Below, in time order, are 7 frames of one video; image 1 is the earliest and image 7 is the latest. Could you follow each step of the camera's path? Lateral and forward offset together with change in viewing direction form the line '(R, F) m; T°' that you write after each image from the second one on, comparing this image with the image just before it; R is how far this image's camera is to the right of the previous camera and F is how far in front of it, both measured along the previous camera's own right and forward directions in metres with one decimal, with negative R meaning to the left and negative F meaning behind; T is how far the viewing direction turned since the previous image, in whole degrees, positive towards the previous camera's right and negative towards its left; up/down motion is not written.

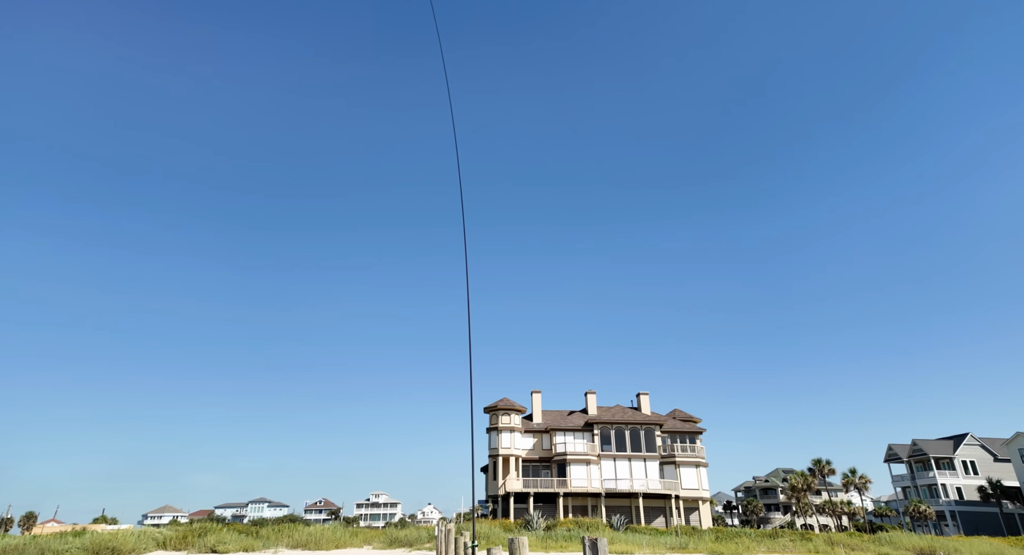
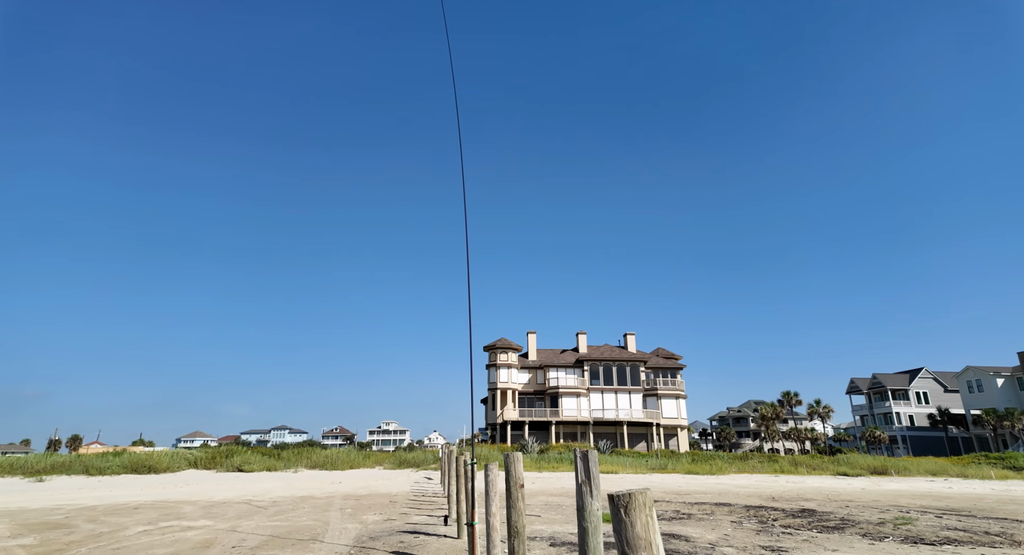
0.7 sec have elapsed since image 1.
(-1.9, -8.8) m; +1°
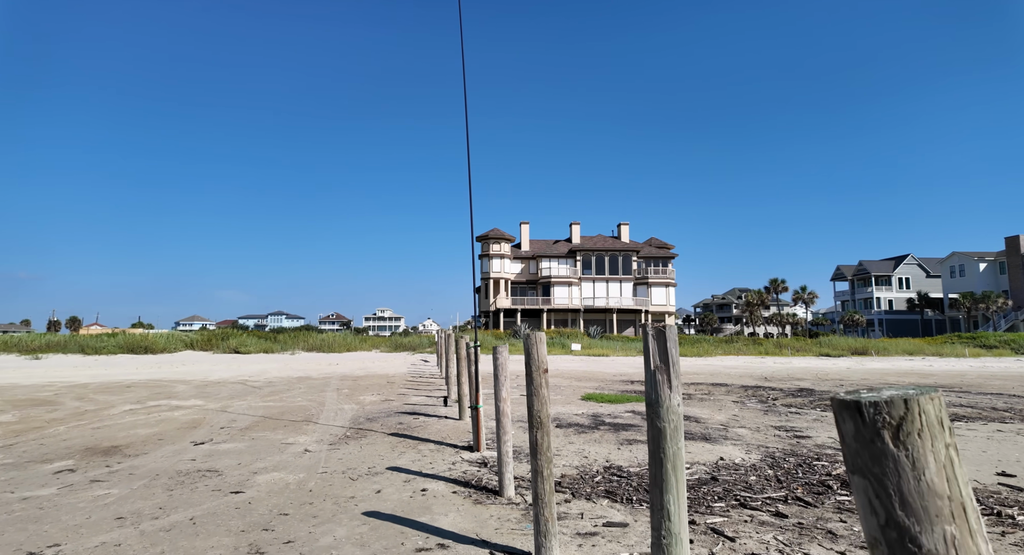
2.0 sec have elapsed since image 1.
(-0.2, +1.0) m; +1°
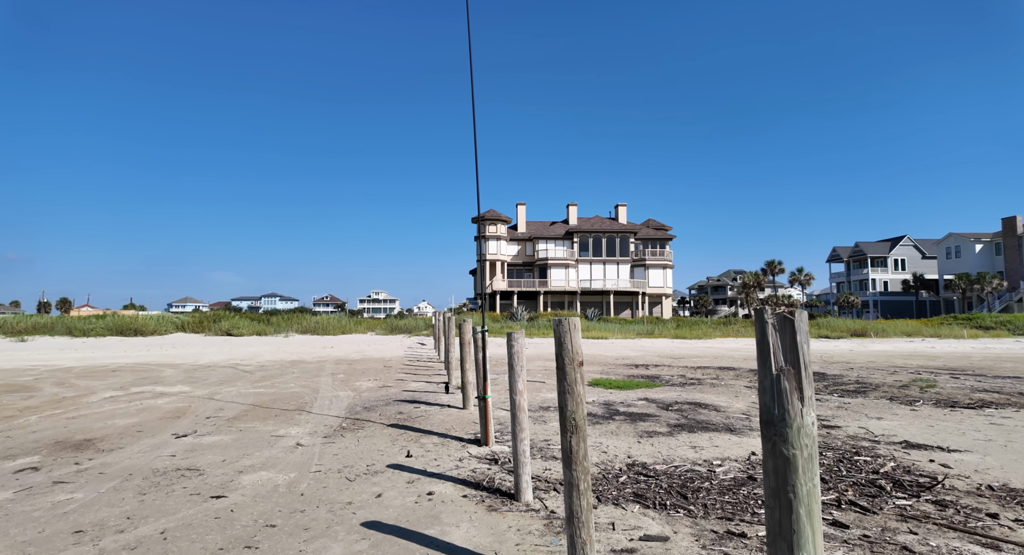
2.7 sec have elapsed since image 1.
(-0.2, +0.7) m; +1°
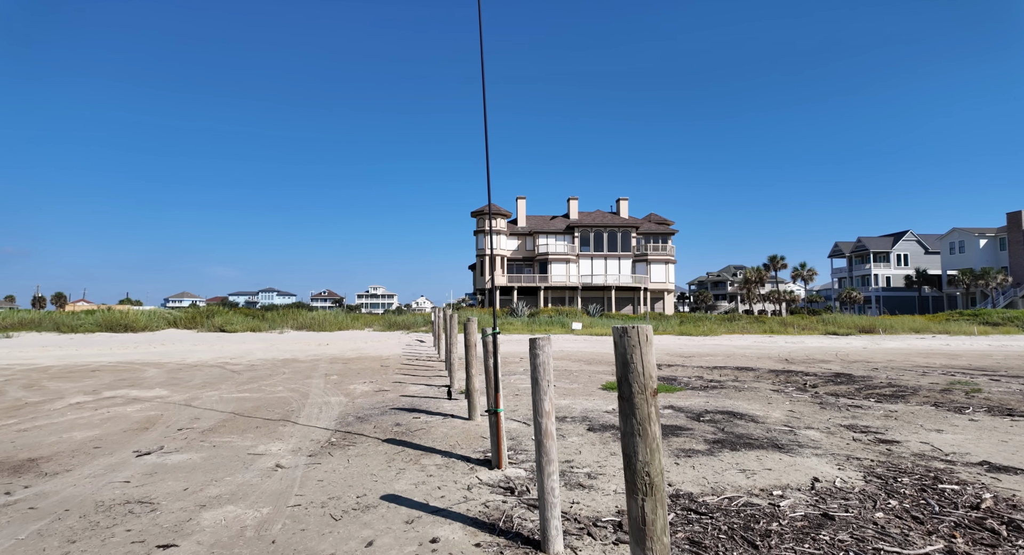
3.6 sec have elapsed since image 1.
(-0.2, +1.0) m; 0°
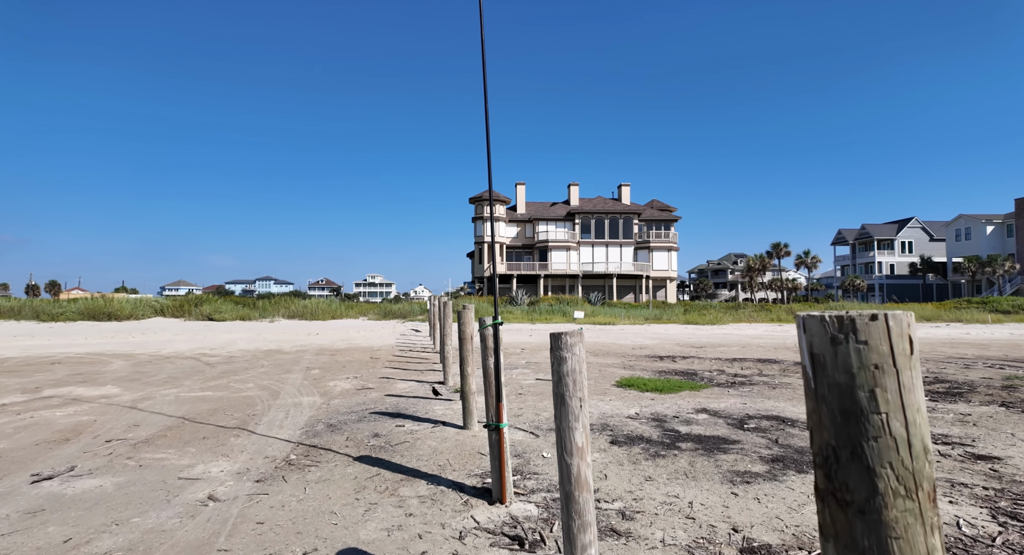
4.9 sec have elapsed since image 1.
(-0.1, +1.4) m; 0°
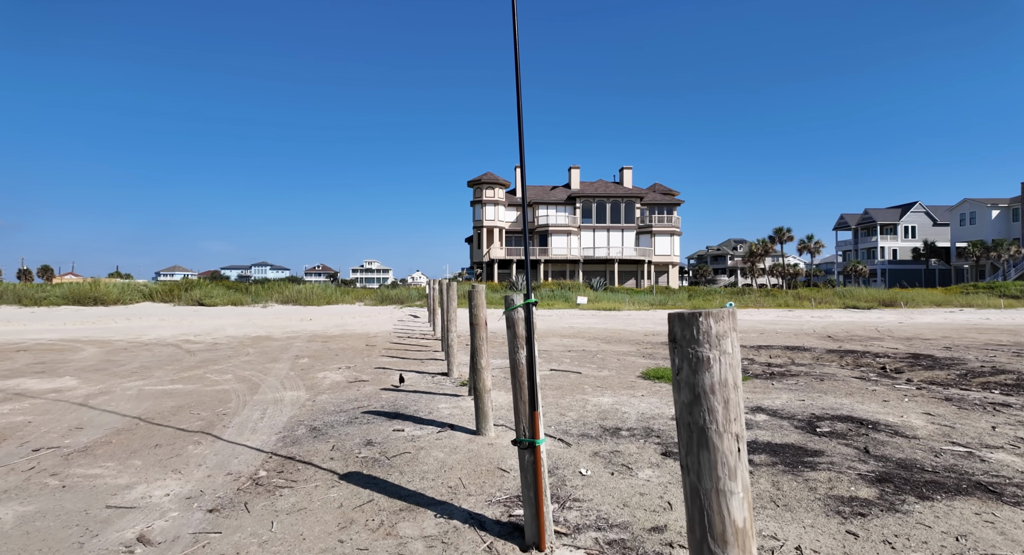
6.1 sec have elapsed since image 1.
(-0.2, +1.2) m; 0°
